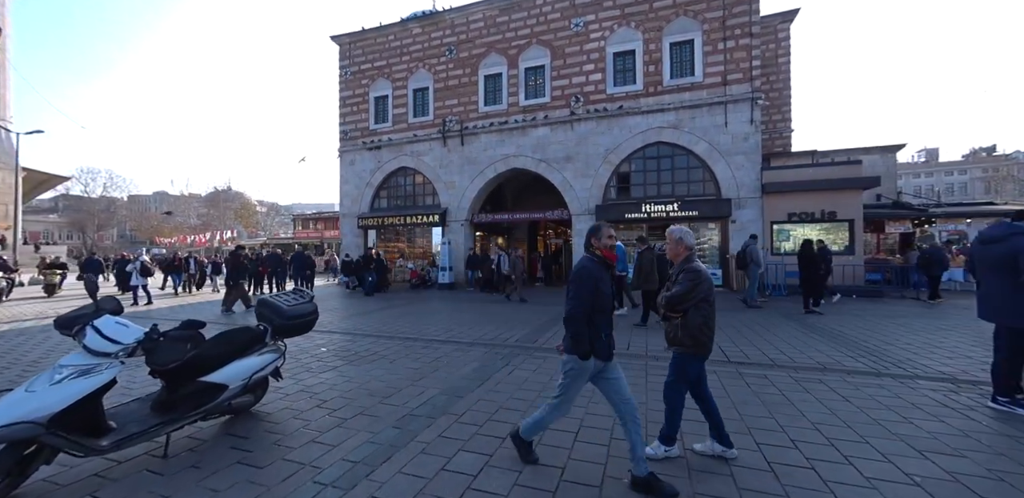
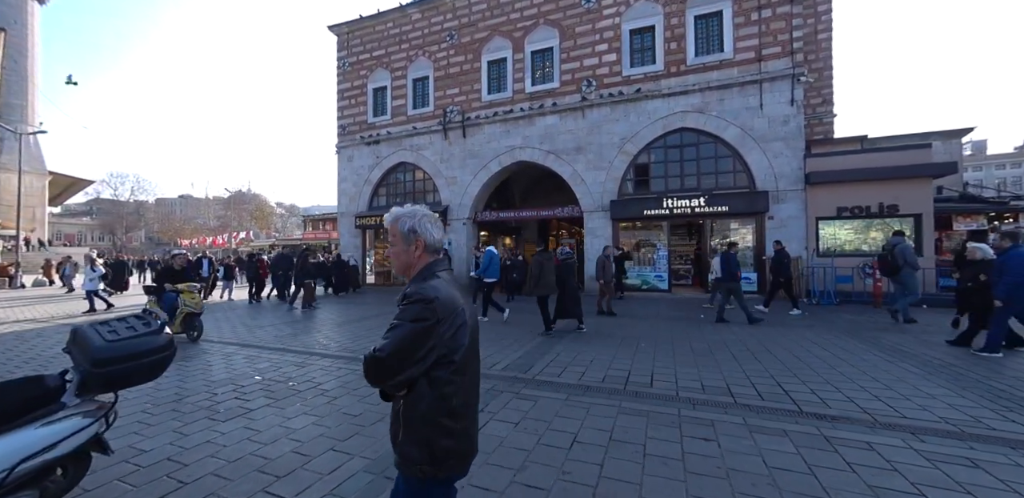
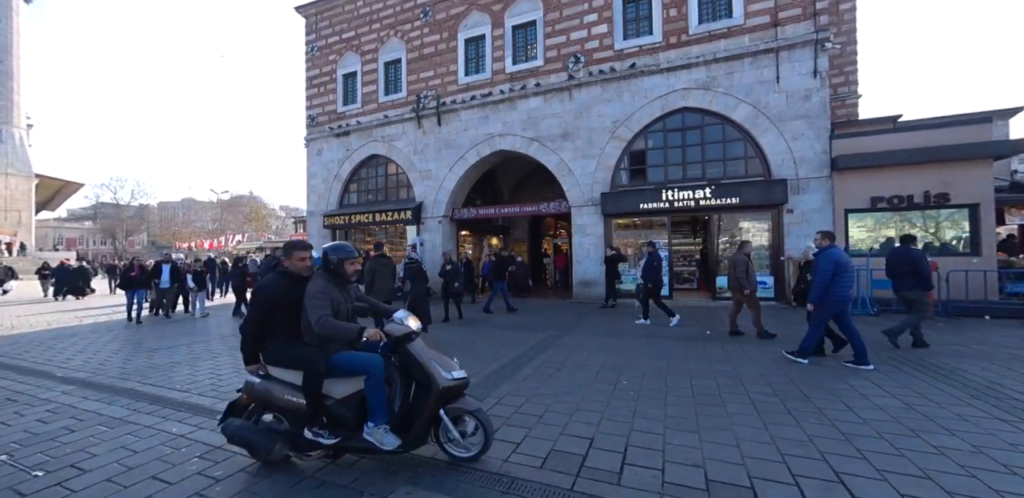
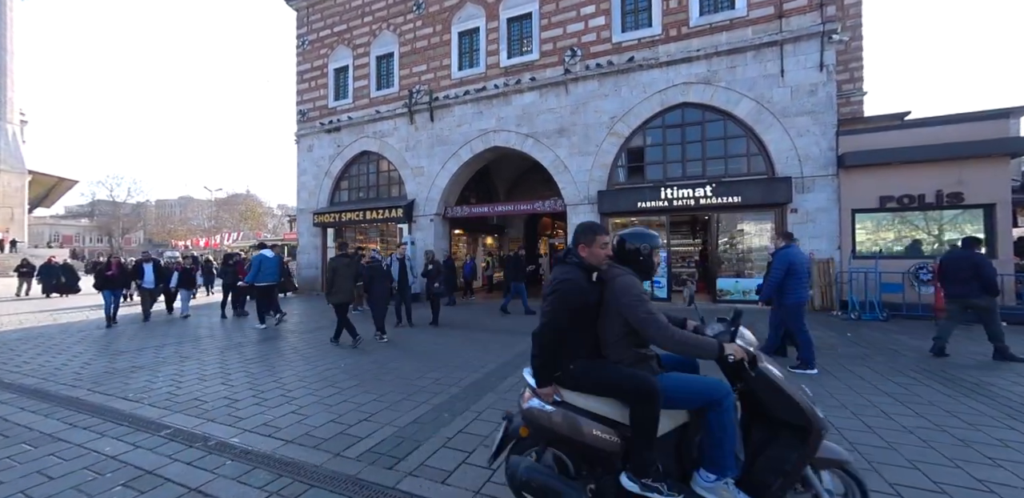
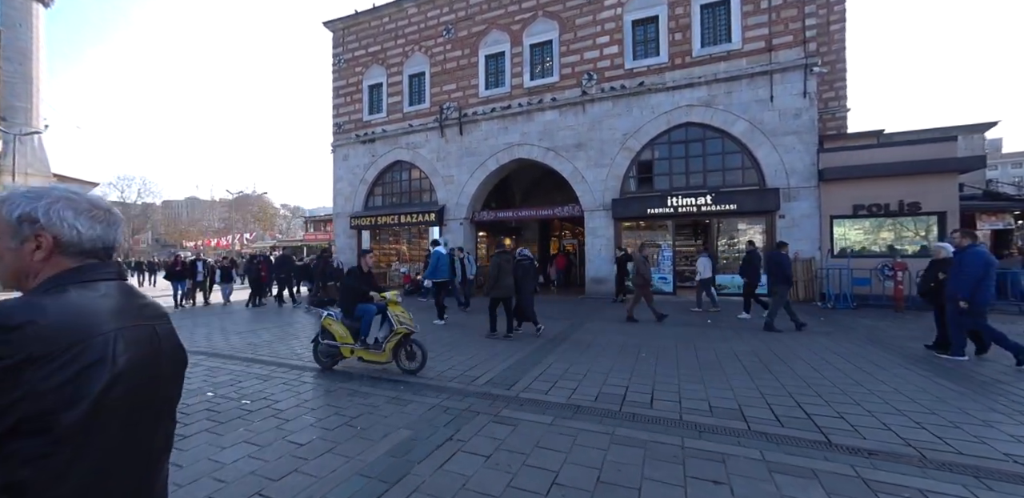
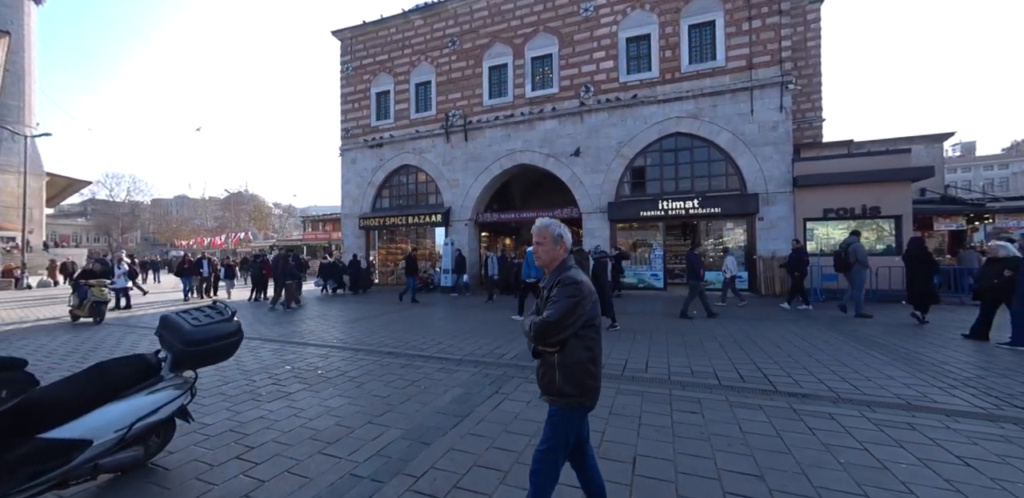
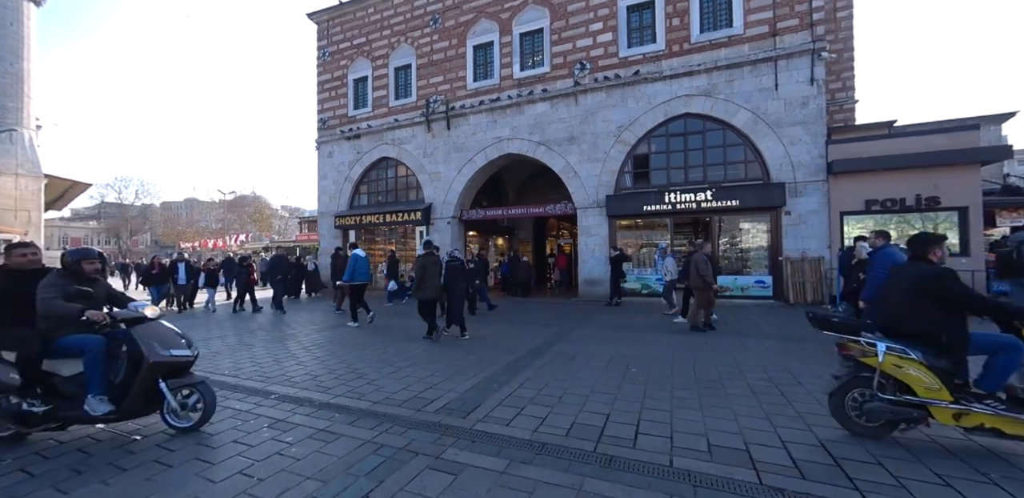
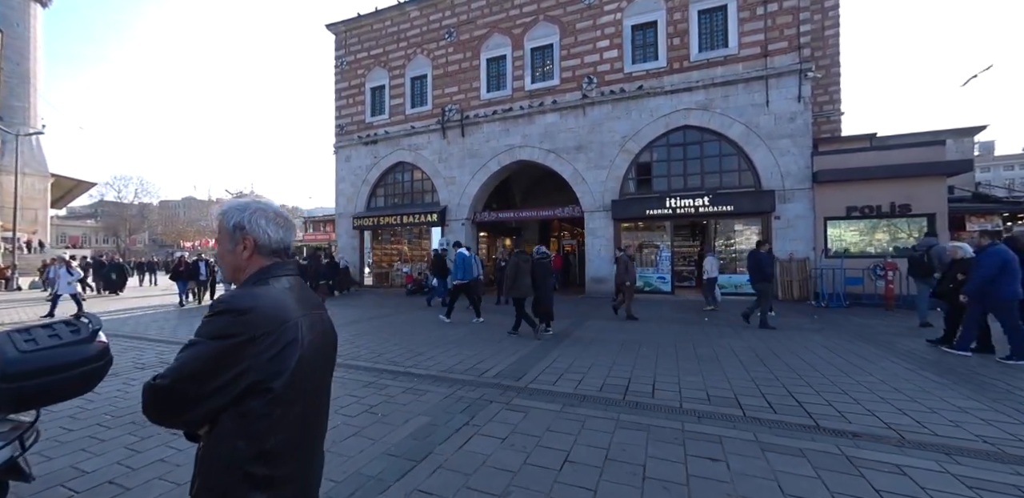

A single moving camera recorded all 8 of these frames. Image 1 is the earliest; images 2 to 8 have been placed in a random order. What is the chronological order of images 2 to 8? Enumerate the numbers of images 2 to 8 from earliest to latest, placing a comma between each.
6, 2, 8, 5, 7, 3, 4
